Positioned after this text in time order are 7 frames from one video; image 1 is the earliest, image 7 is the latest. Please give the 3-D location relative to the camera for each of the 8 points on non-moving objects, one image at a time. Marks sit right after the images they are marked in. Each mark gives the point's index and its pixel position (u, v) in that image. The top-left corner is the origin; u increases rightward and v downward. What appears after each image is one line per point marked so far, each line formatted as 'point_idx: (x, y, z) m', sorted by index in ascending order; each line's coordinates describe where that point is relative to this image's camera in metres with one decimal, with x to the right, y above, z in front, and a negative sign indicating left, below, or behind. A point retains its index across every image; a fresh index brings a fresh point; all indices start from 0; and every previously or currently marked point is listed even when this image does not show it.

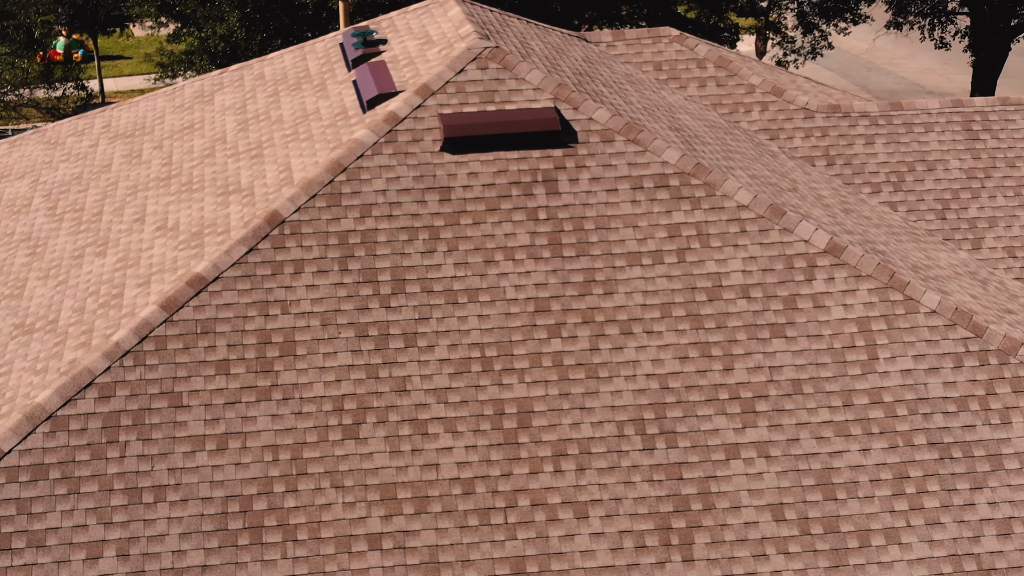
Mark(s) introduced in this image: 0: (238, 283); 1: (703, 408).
0: (-2.9, 0.0, +14.2) m
1: (+1.9, -1.2, +14.0) m
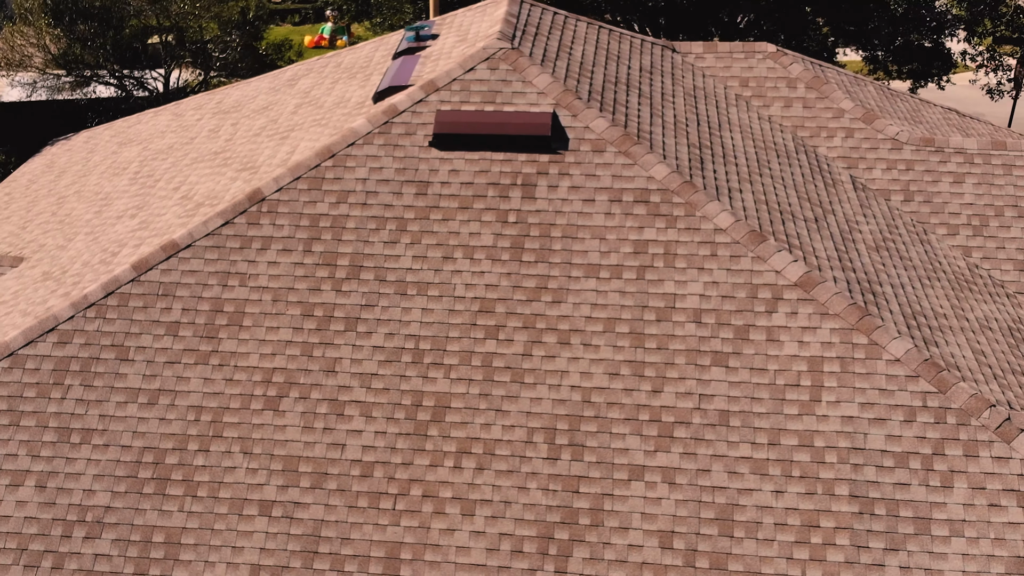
0: (-3.4, +0.4, +15.1) m
1: (+1.1, -1.4, +13.8) m
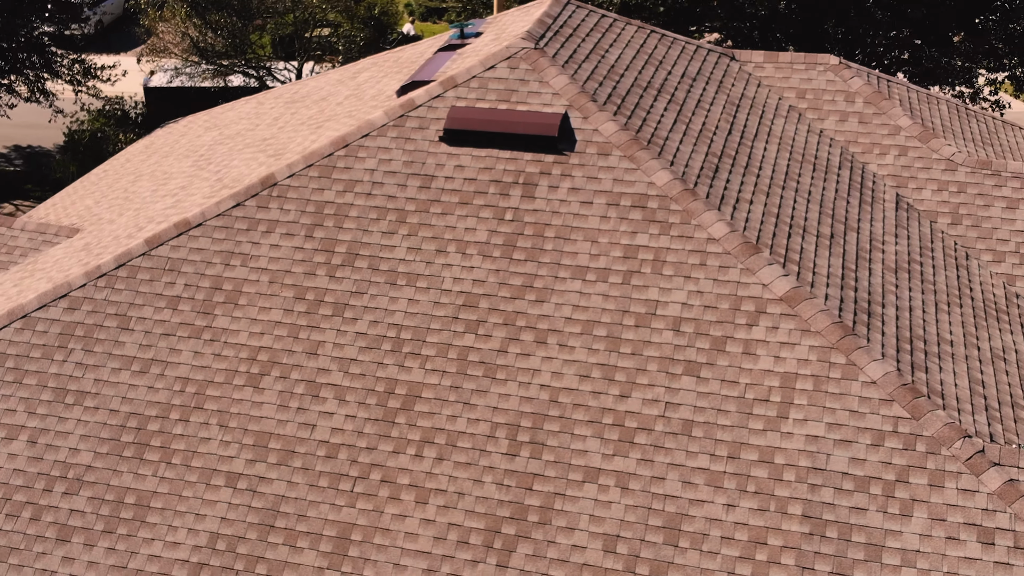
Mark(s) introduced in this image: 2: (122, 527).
0: (-3.4, +0.6, +15.7) m
1: (+0.7, -1.4, +13.8) m
2: (-3.9, -2.4, +13.8) m
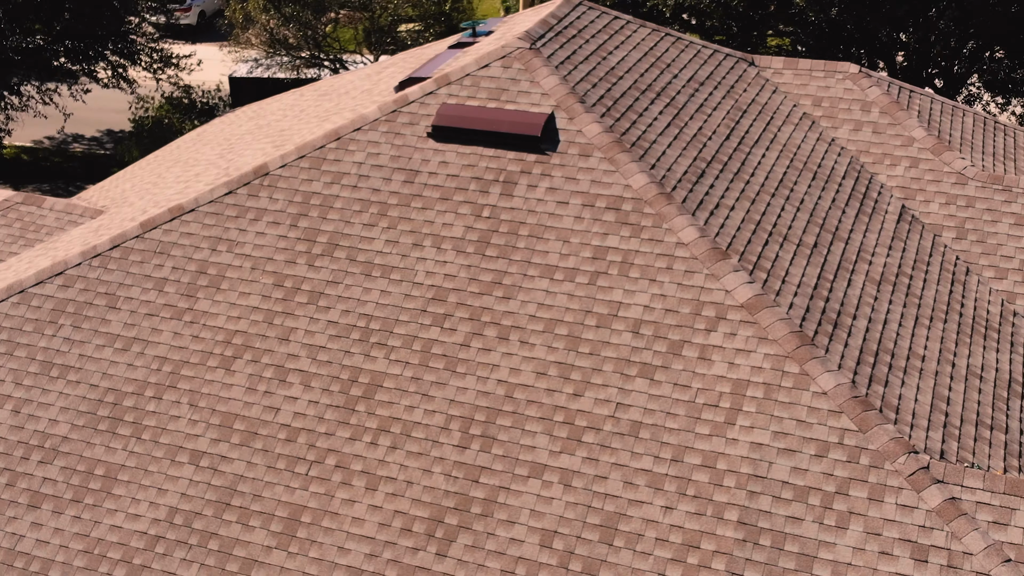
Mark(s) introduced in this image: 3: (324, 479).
0: (-3.6, +0.8, +16.2) m
1: (+0.2, -1.4, +14.0) m
2: (-4.4, -2.2, +14.3) m
3: (-1.9, -2.0, +14.0) m
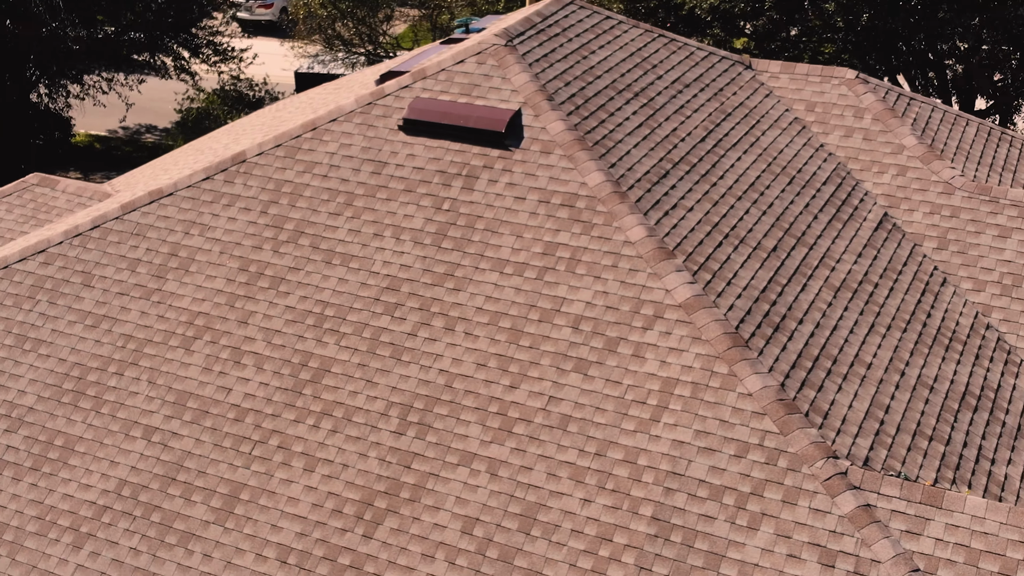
0: (-4.0, +1.0, +16.8) m
1: (-0.5, -1.3, +14.3) m
2: (-5.1, -1.9, +15.0) m
3: (-2.6, -1.8, +14.5) m
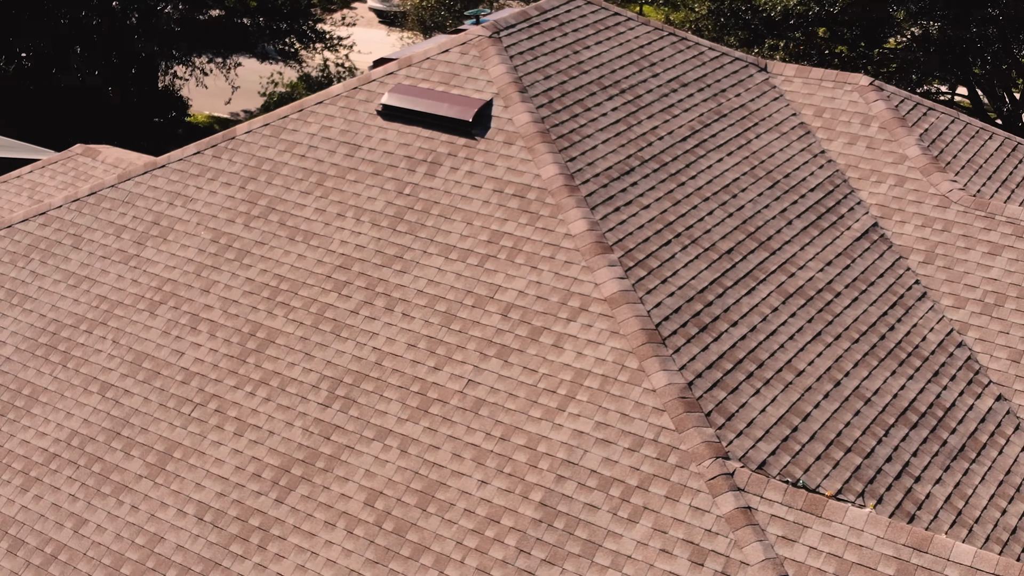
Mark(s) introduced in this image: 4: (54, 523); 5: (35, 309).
0: (-4.4, +1.4, +17.6) m
1: (-1.3, -1.1, +14.7) m
2: (-5.8, -1.4, +16.0) m
3: (-3.4, -1.5, +15.2) m
4: (-4.9, -2.5, +14.8) m
5: (-5.9, -0.3, +16.9) m
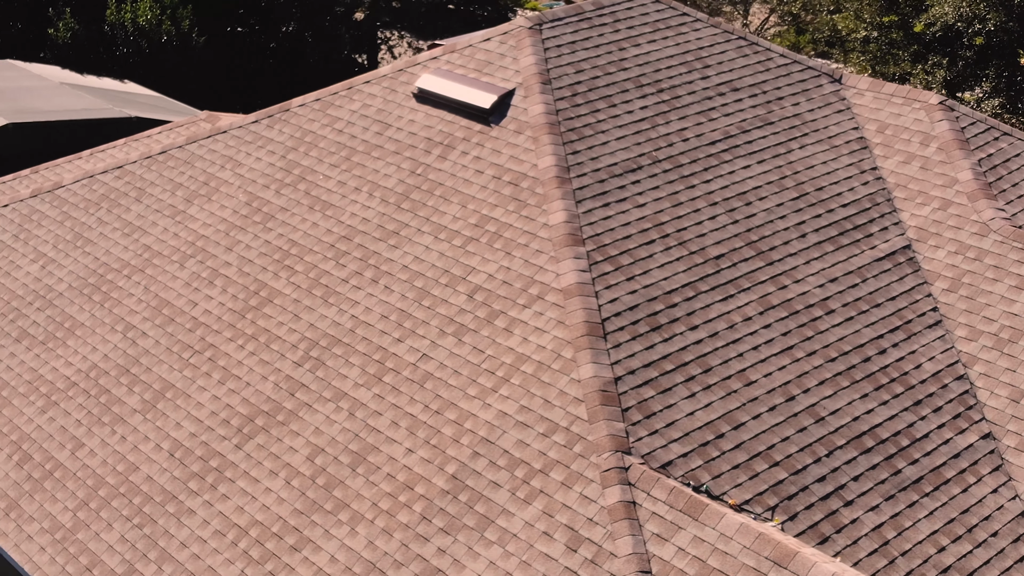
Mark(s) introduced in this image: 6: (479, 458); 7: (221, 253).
0: (-3.9, +2.0, +19.0) m
1: (-1.8, -0.8, +15.5) m
2: (-5.9, -0.7, +17.7) m
3: (-3.8, -0.9, +16.4) m
4: (-5.4, -1.8, +16.3) m
5: (-5.7, +0.5, +18.5) m
6: (-0.3, -1.7, +13.8) m
7: (-3.7, +0.5, +17.5) m
